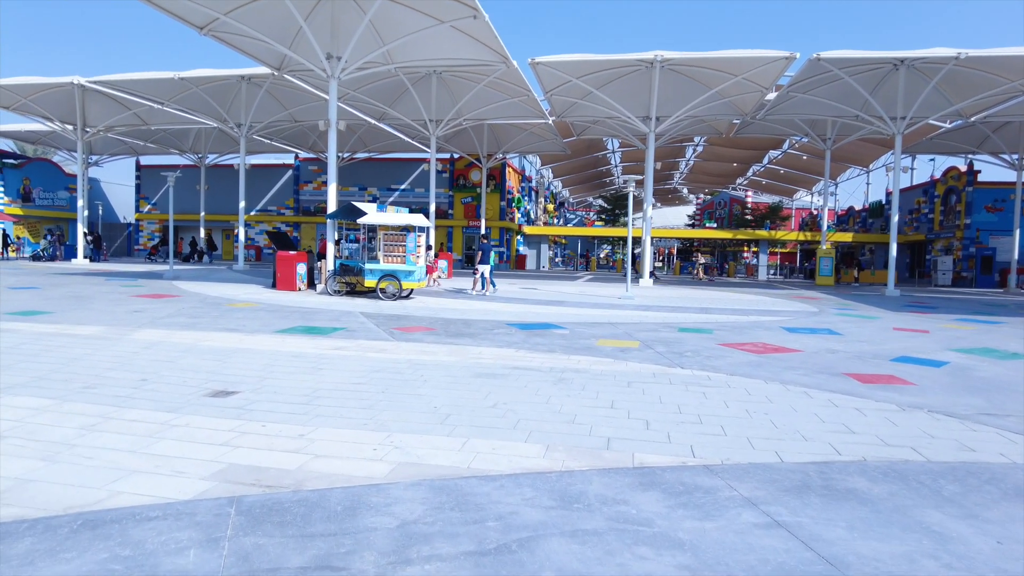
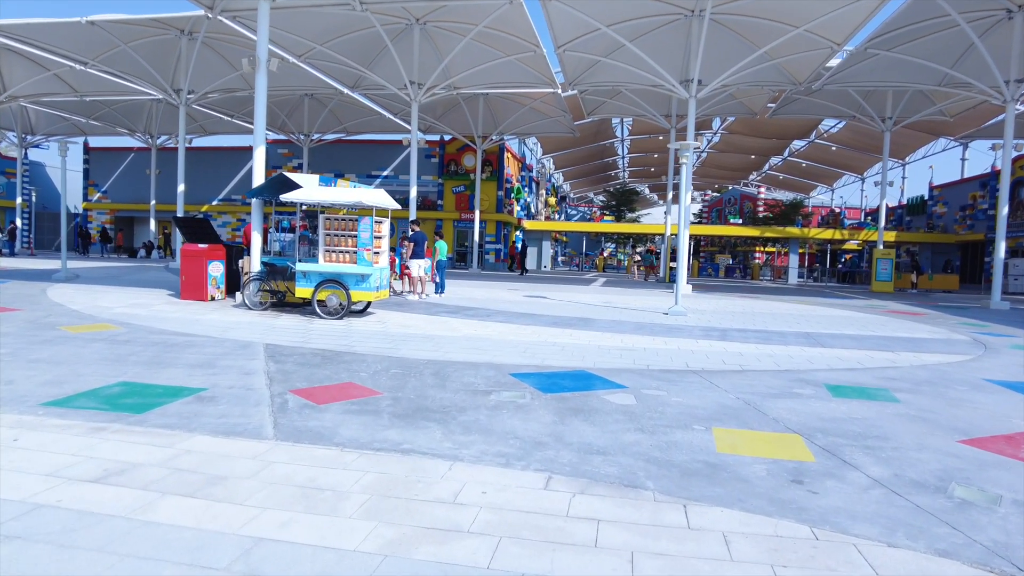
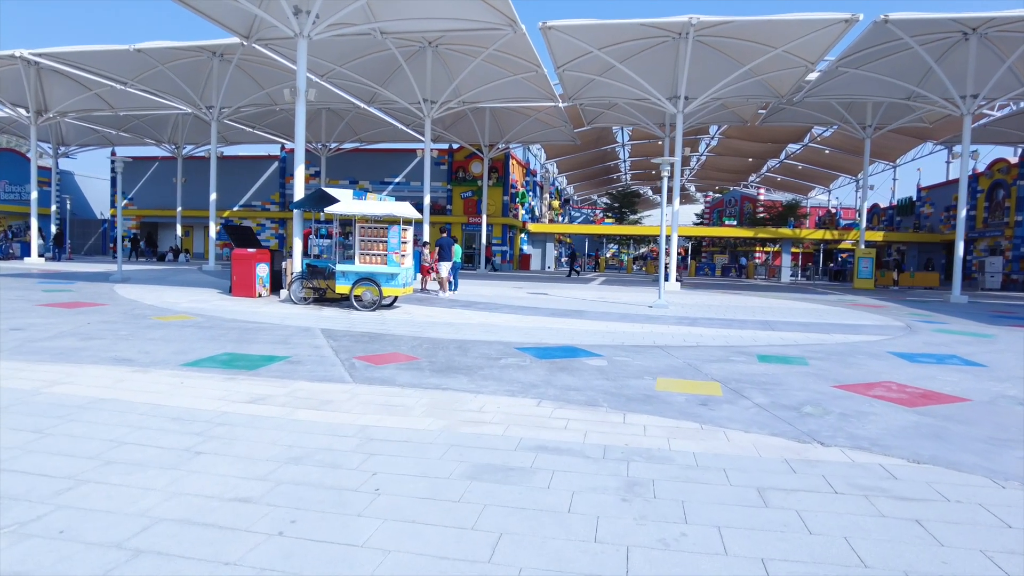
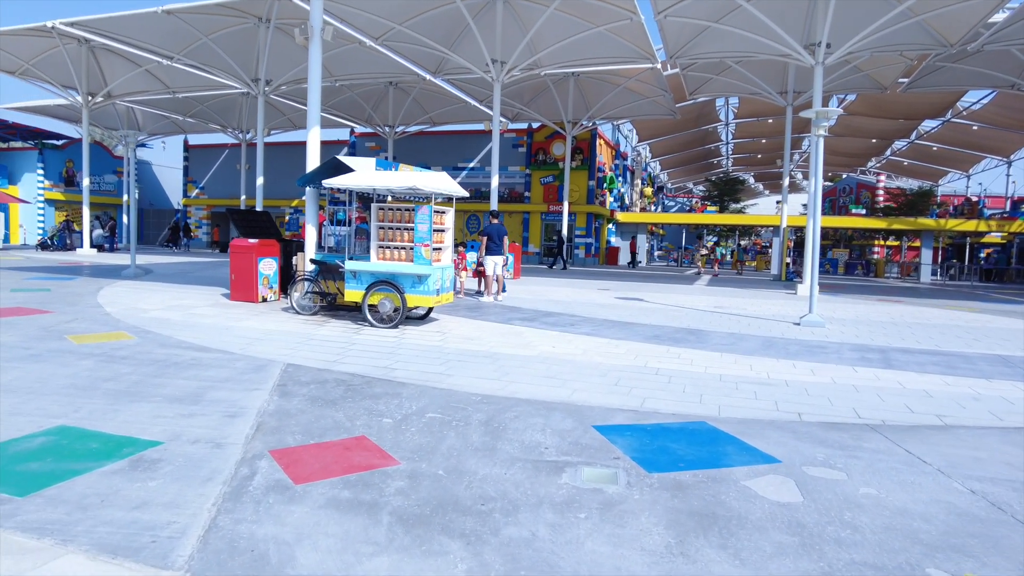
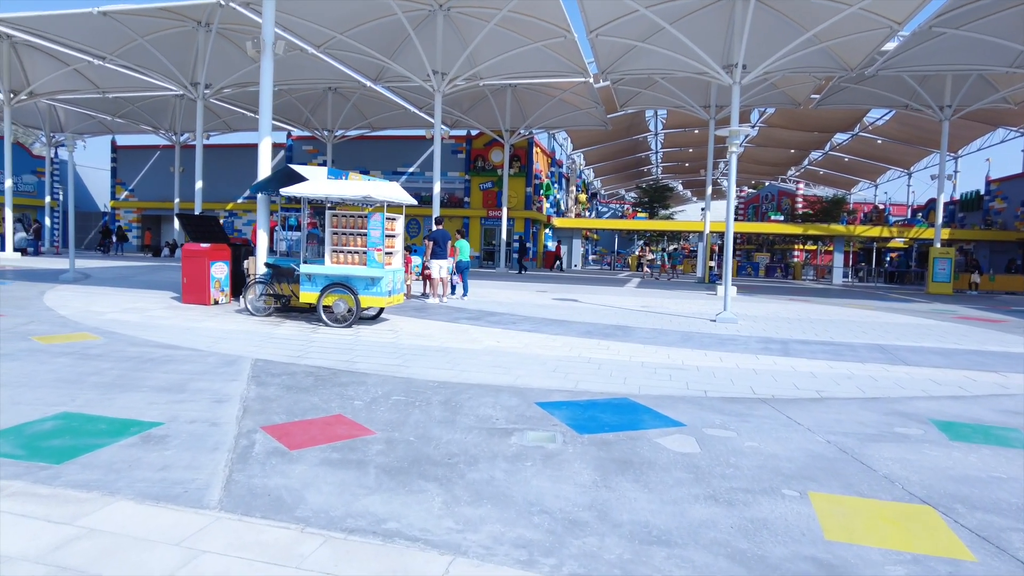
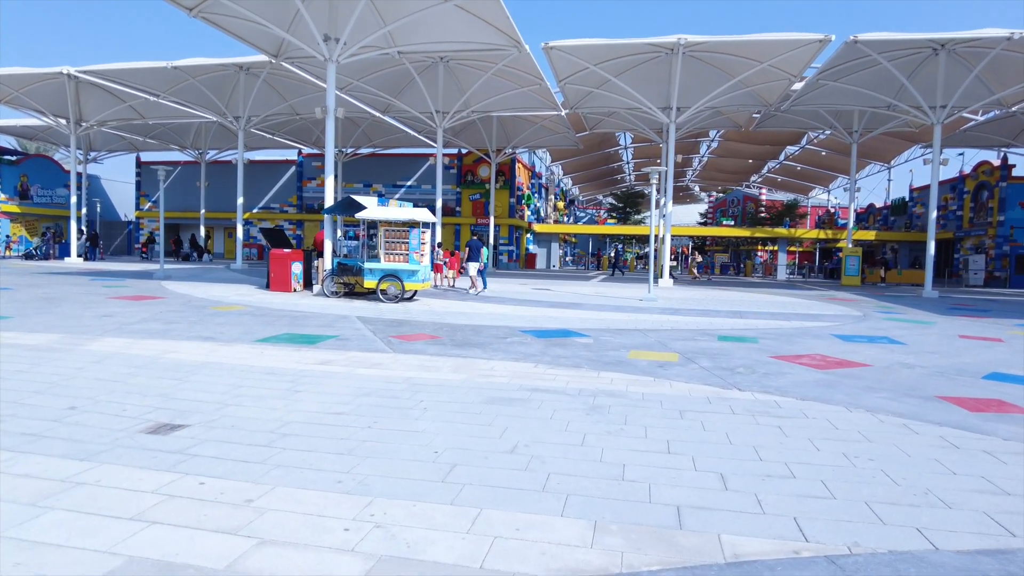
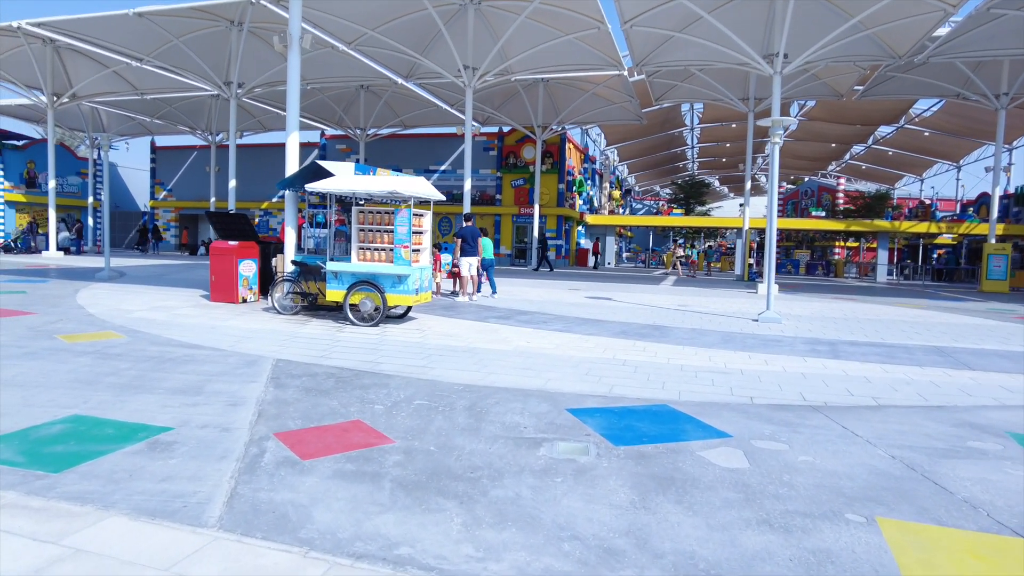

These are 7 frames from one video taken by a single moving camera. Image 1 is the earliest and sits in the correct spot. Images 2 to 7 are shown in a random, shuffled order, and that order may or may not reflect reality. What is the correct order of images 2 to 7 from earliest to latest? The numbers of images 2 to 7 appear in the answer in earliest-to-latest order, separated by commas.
6, 3, 2, 5, 7, 4
